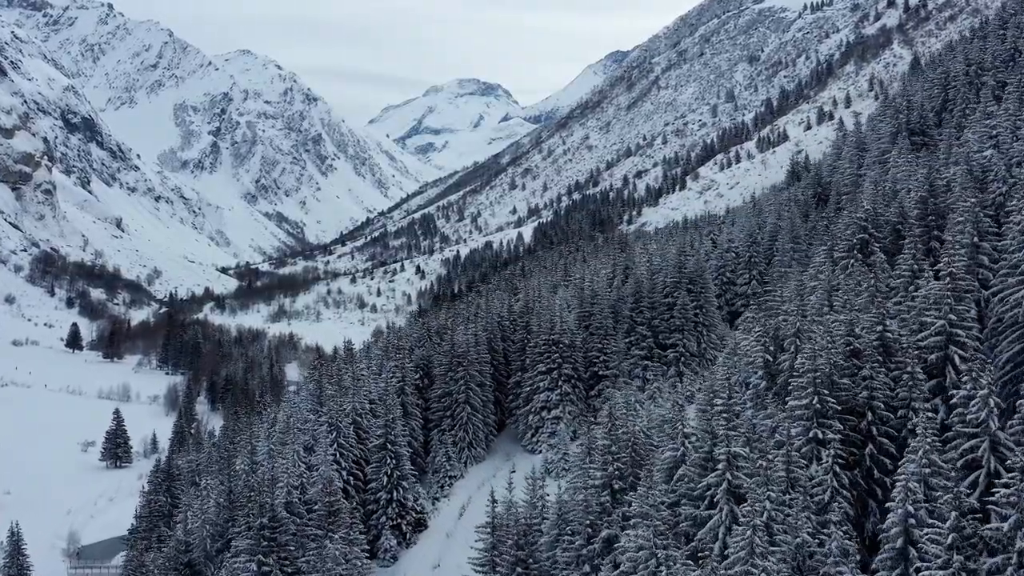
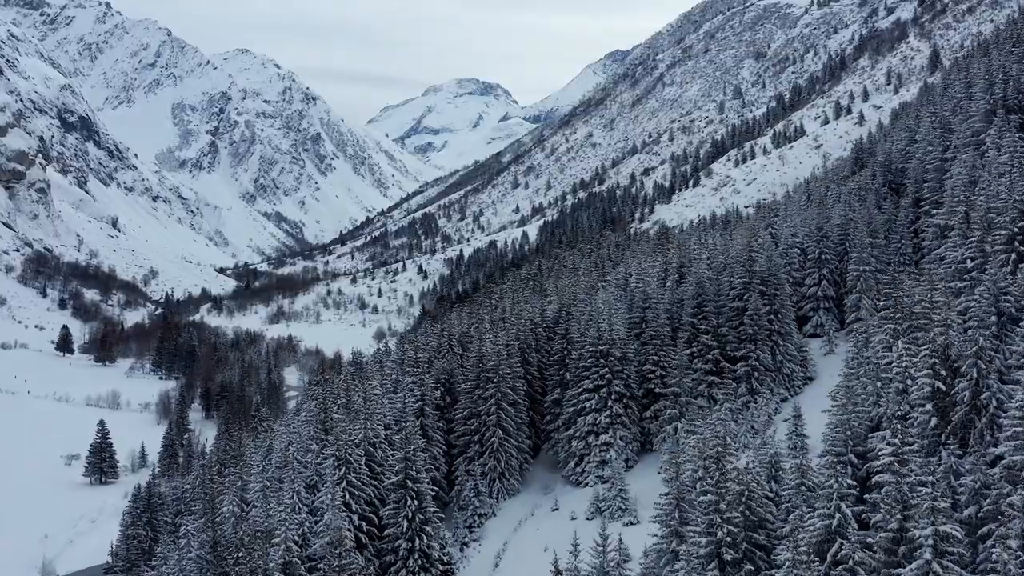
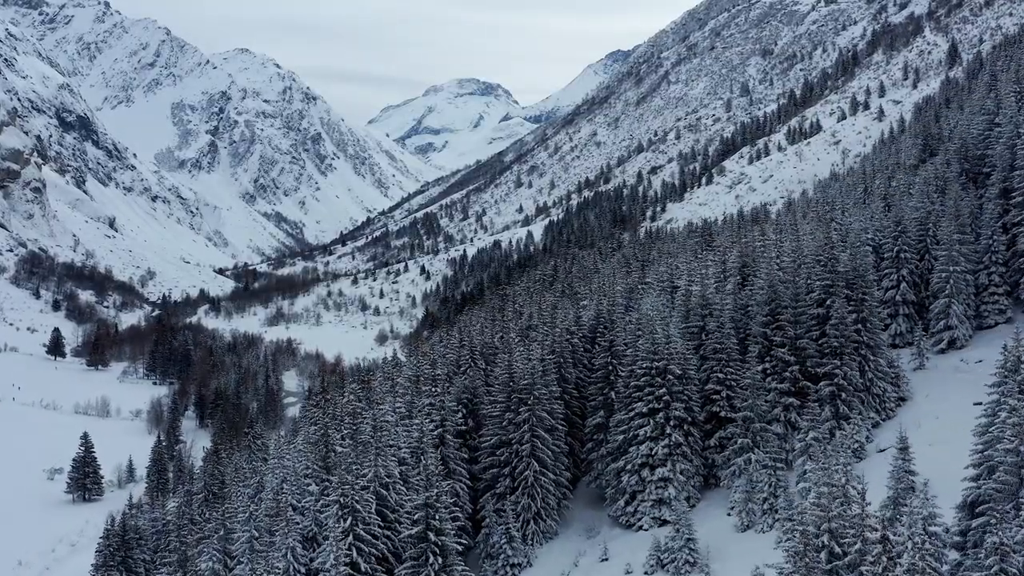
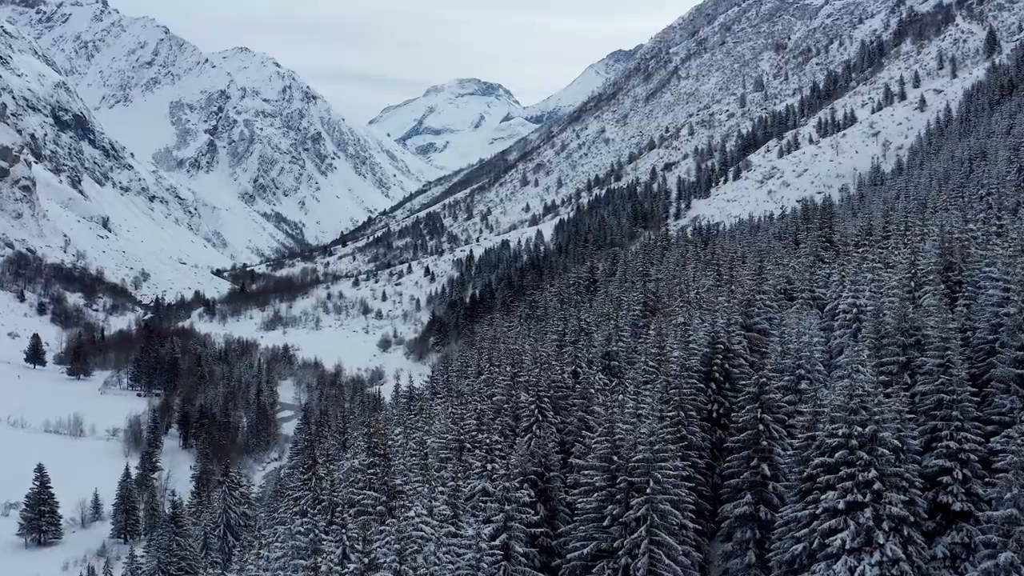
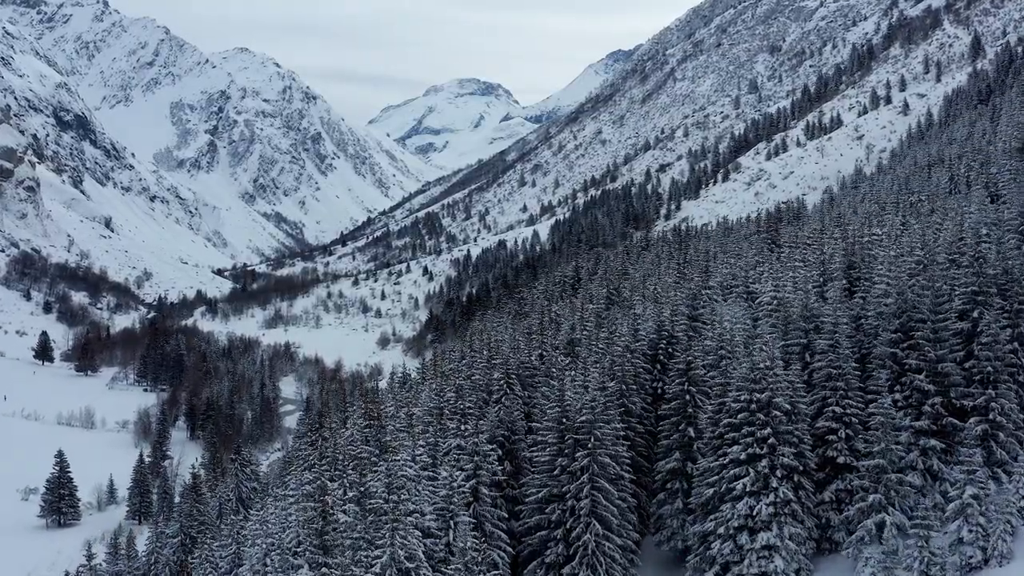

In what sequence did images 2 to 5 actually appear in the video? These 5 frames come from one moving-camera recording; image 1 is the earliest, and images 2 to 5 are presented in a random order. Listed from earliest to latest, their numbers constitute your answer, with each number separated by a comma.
2, 3, 5, 4
